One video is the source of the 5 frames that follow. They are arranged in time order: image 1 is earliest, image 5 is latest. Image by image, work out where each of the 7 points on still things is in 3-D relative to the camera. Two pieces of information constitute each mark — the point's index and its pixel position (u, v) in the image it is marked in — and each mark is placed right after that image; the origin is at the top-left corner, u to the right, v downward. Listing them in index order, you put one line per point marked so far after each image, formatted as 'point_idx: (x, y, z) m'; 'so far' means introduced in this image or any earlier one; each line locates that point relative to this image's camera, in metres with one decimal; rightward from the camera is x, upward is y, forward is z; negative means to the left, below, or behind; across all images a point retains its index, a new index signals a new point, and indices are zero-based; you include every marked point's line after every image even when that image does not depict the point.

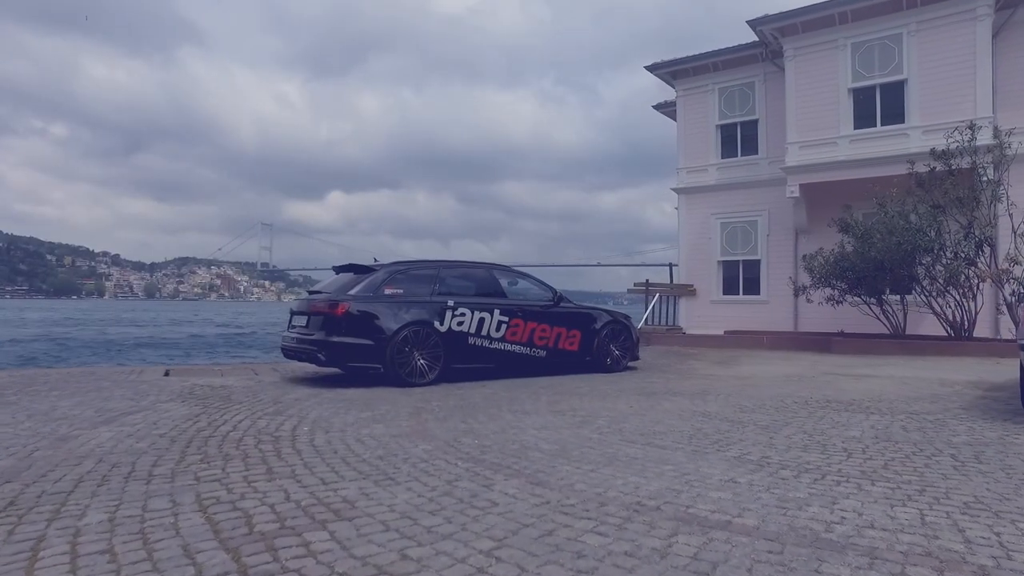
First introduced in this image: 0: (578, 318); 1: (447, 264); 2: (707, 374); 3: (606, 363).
0: (+1.6, -0.7, +12.6) m
1: (-1.4, +0.5, +11.3) m
2: (+4.7, -2.1, +12.9) m
3: (+2.3, -1.8, +12.9) m
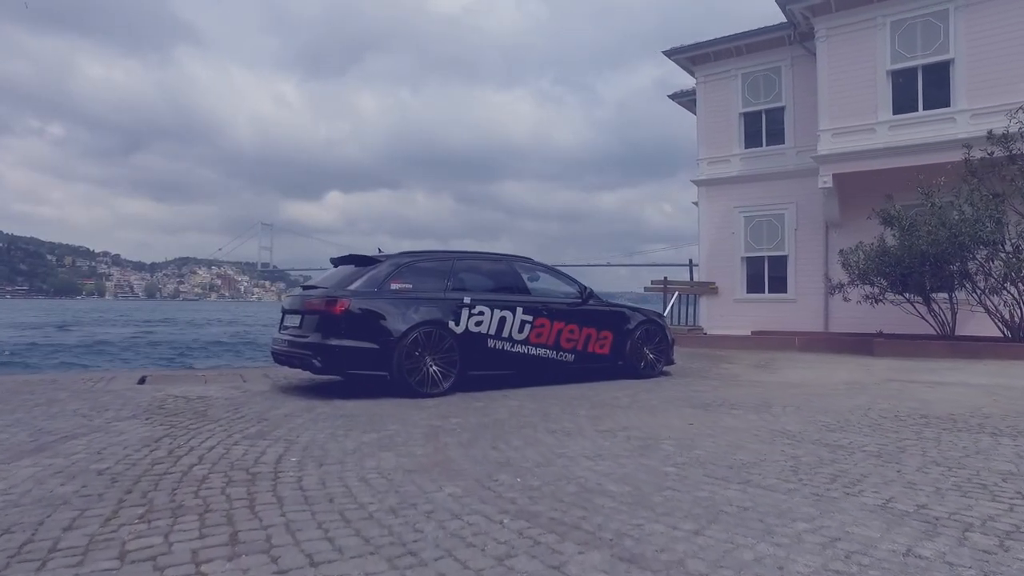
0: (+2.0, -0.6, +11.2) m
1: (-1.0, +0.6, +9.8) m
2: (+5.2, -2.0, +11.4) m
3: (+2.7, -1.7, +11.5) m
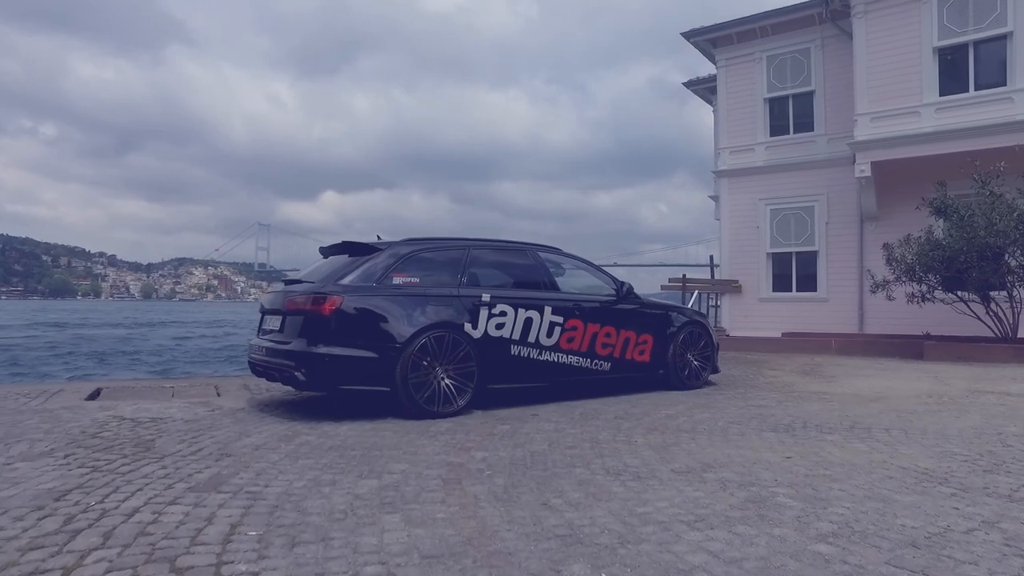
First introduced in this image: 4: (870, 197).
0: (+2.5, -0.5, +9.5) m
1: (-0.6, +0.7, +8.2) m
2: (+5.6, -1.9, +9.7) m
3: (+3.1, -1.6, +9.8) m
4: (+12.6, +3.2, +18.7) m
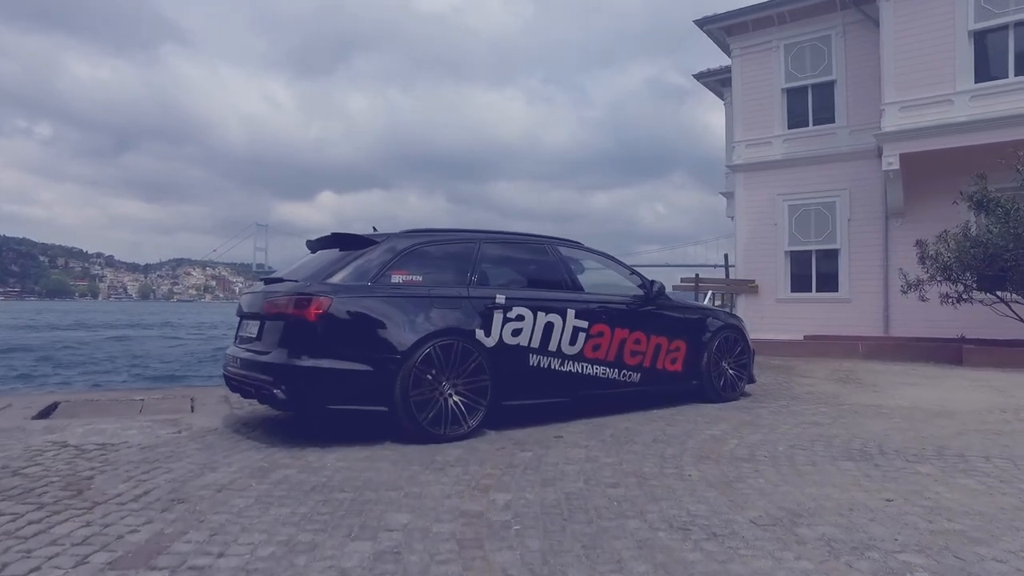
0: (+2.7, -0.5, +8.4) m
1: (-0.3, +0.7, +7.0) m
2: (+5.8, -1.9, +8.6) m
3: (+3.4, -1.6, +8.7) m
4: (+12.8, +3.2, +17.6) m
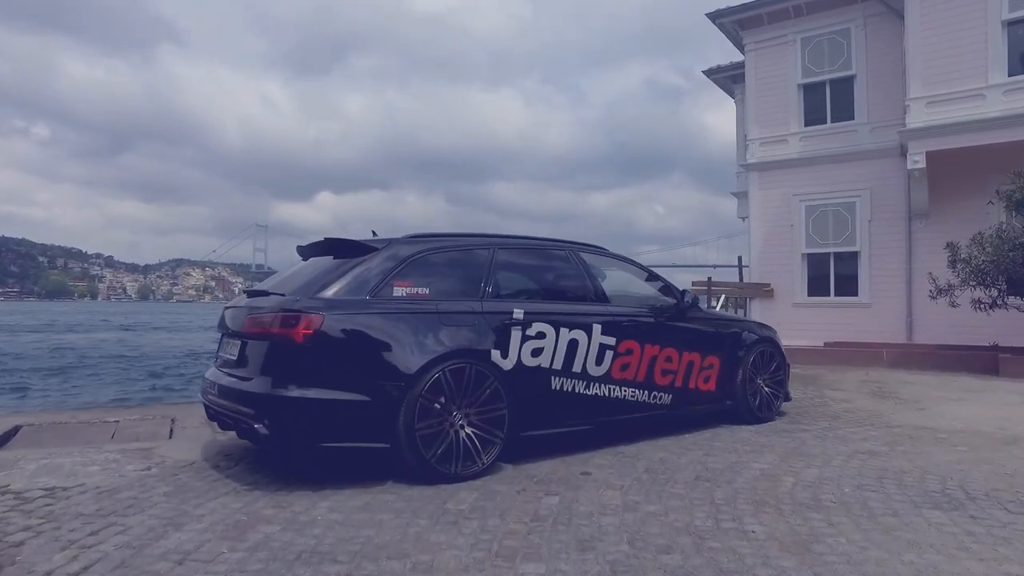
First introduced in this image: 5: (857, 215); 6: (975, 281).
0: (+2.9, -0.7, +7.5) m
1: (-0.1, +0.5, +6.2) m
2: (+6.0, -2.1, +7.8) m
3: (+3.6, -1.8, +7.8) m
4: (+13.0, +3.1, +16.8) m
5: (+12.0, +2.5, +18.5) m
6: (+12.4, +0.2, +14.2) m
